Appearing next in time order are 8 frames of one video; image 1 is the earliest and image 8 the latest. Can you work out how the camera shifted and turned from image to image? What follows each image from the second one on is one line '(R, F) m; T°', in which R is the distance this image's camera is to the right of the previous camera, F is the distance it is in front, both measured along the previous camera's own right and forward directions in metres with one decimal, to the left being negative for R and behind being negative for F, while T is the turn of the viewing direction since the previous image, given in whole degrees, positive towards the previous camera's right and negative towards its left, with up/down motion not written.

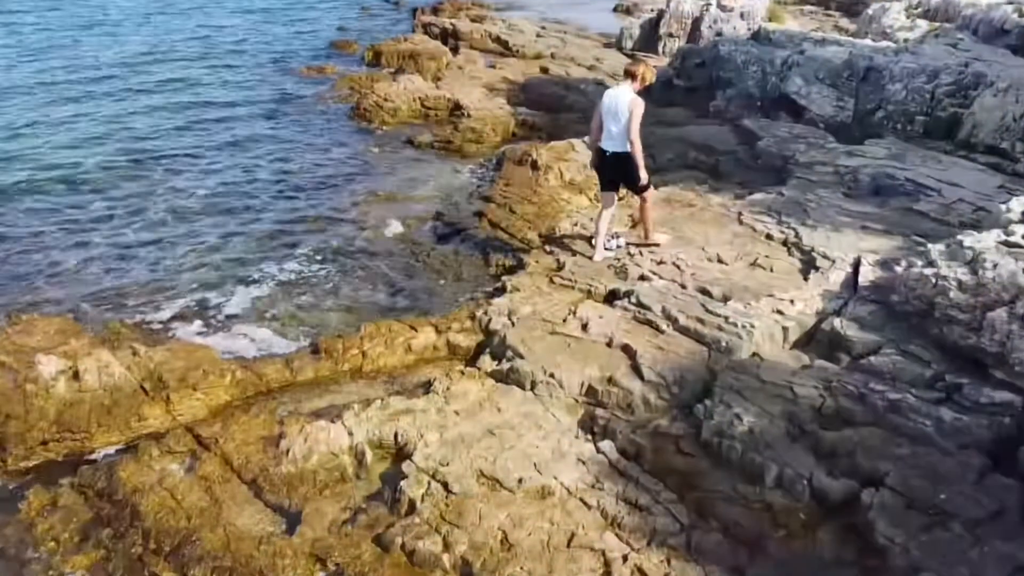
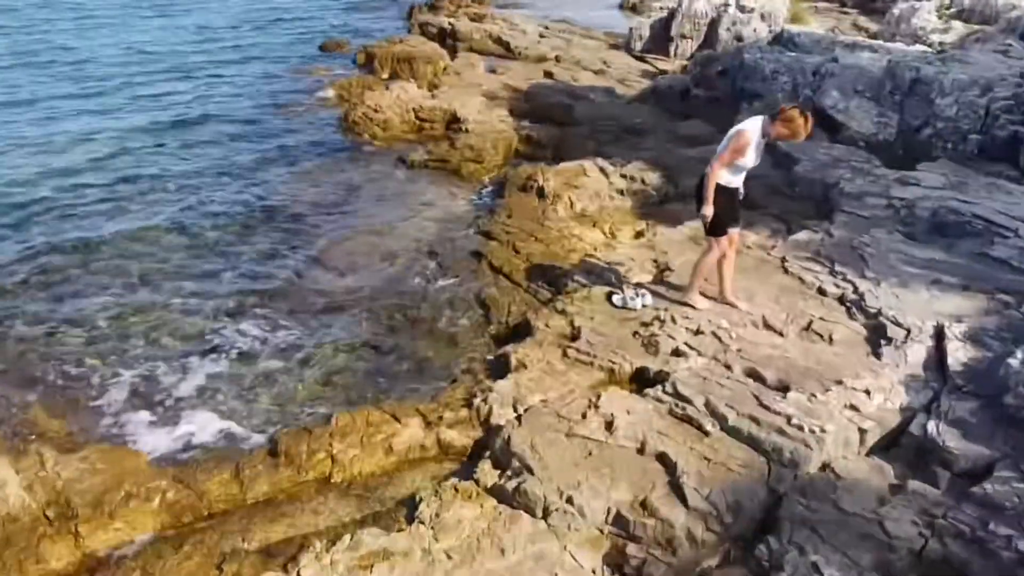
(0.0, +1.8) m; 0°
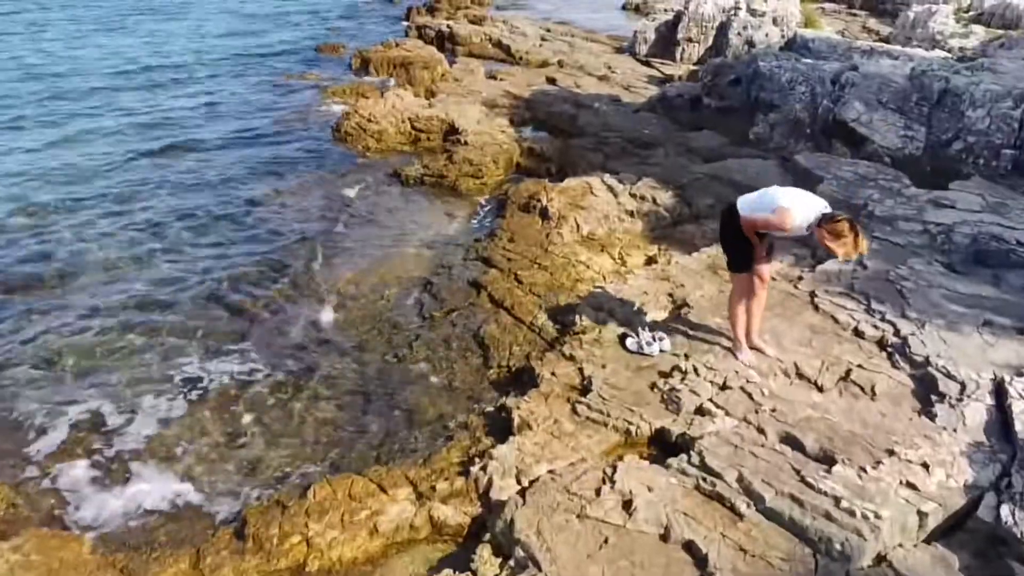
(0.0, +0.9) m; 0°
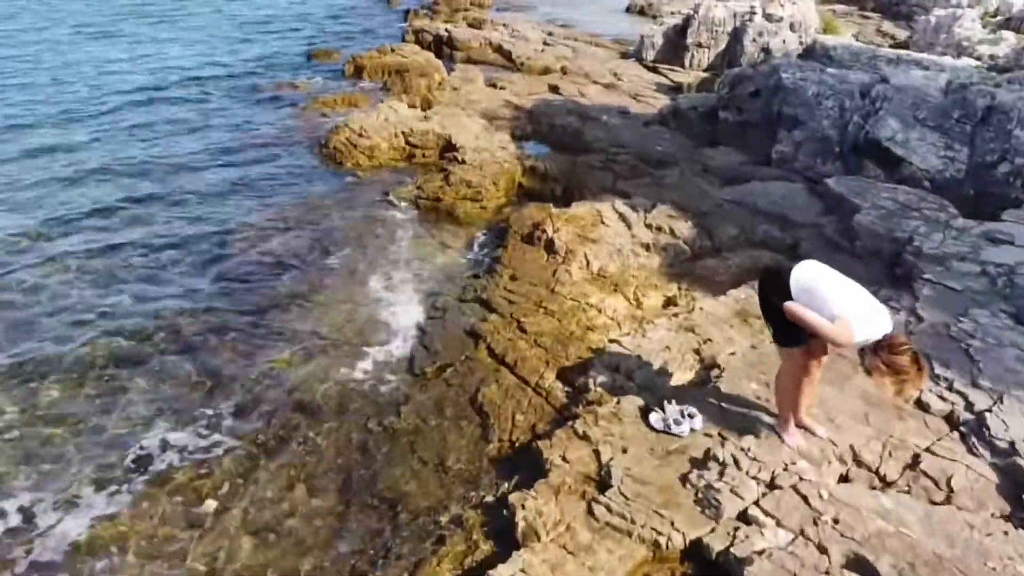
(0.0, +1.2) m; 0°
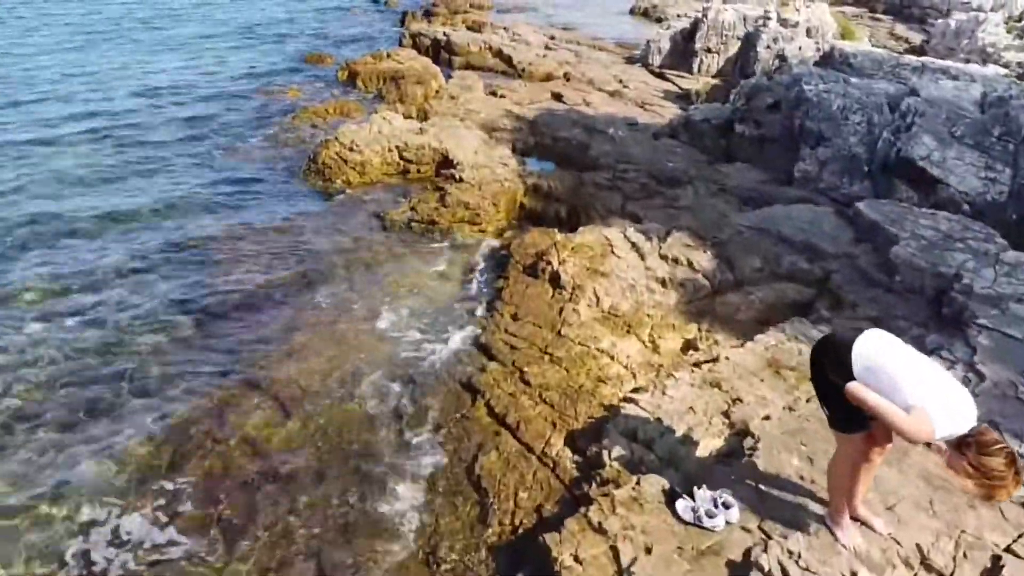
(0.0, +1.0) m; 0°
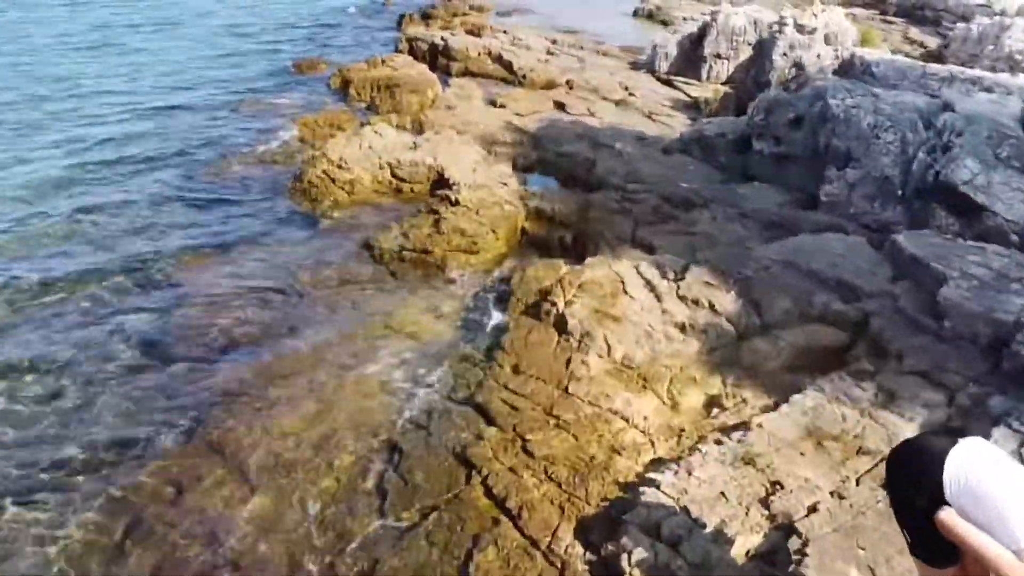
(0.0, +1.1) m; 0°
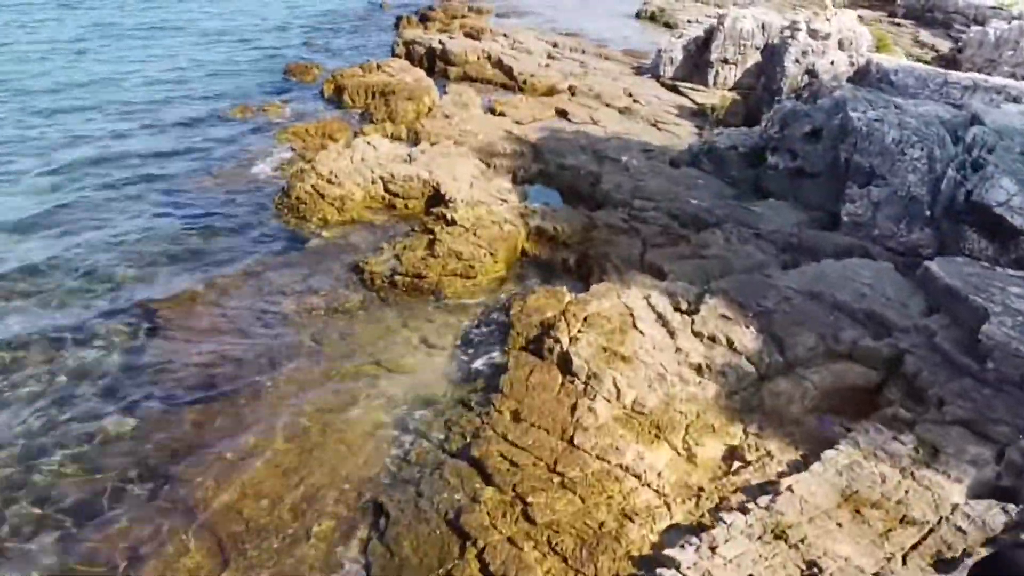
(0.0, +0.8) m; 0°
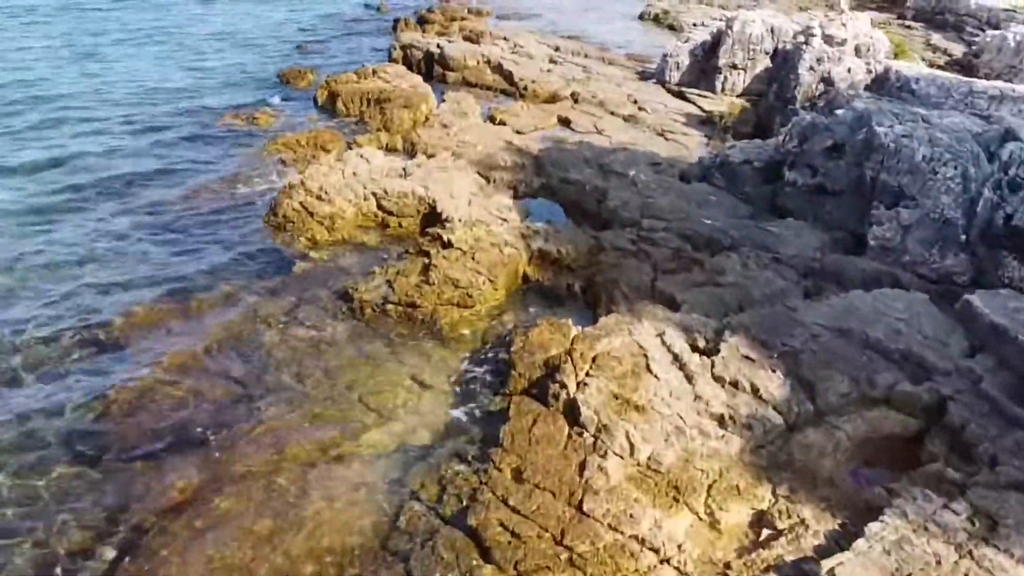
(0.0, +0.8) m; 0°
